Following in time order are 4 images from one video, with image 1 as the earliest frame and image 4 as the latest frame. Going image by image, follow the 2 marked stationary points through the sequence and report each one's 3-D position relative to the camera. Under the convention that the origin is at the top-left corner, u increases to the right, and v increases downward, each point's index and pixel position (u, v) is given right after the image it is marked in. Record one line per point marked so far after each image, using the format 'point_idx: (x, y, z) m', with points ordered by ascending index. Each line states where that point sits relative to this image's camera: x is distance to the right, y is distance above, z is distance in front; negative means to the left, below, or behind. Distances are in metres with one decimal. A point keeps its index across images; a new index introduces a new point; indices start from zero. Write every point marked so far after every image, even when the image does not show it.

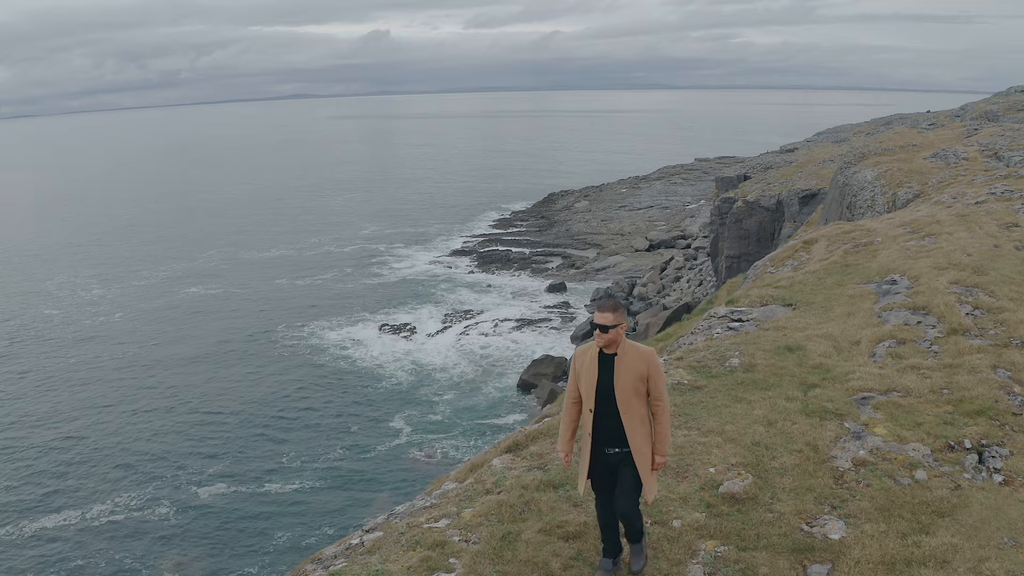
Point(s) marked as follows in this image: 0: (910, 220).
0: (+10.9, +2.1, +17.7) m
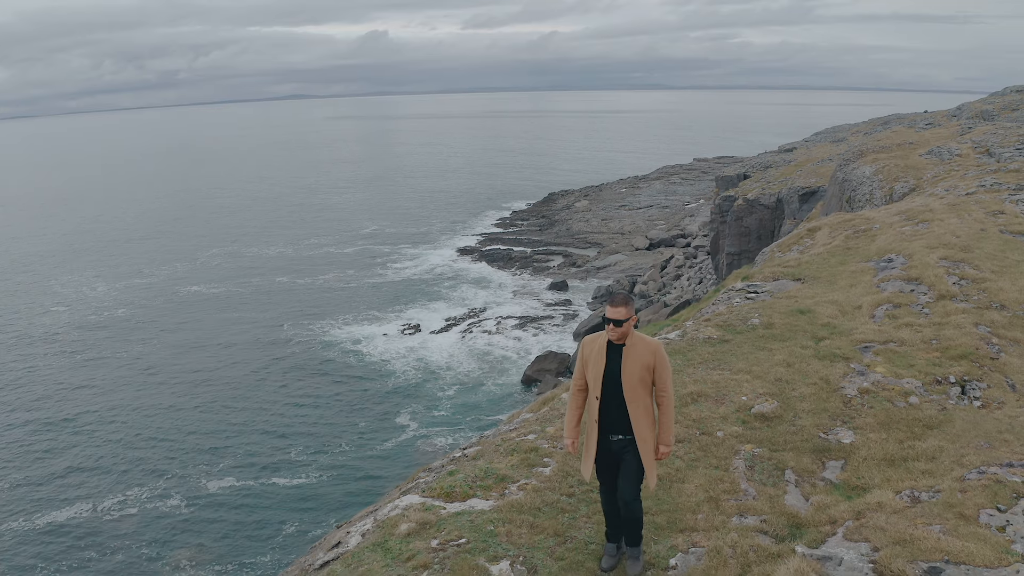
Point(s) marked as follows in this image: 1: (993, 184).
0: (+11.3, +2.3, +18.5) m
1: (+14.5, +3.2, +19.5) m
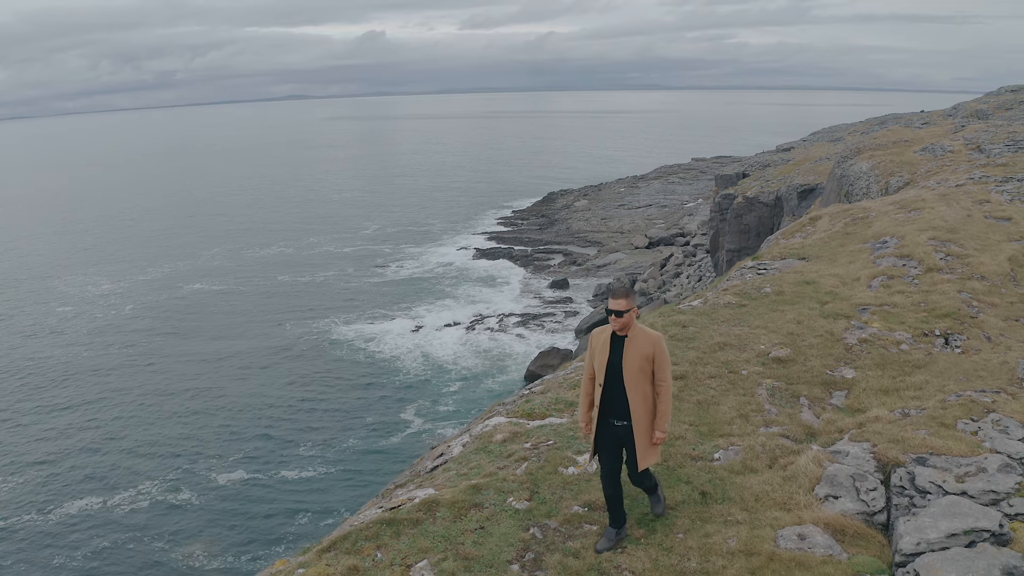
0: (+11.6, +2.6, +19.2) m
1: (+14.8, +3.4, +20.3) m
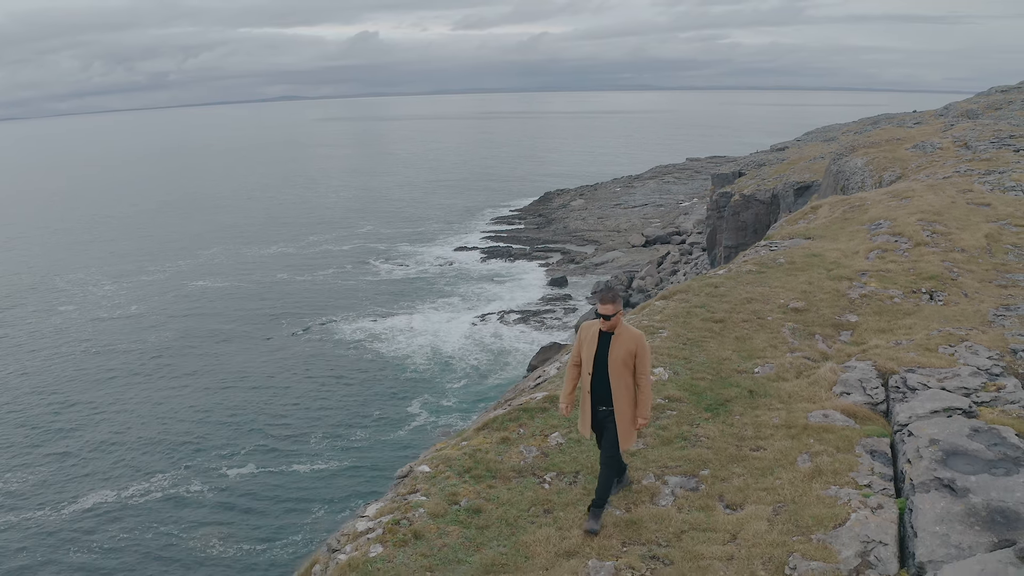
0: (+12.1, +2.9, +20.4) m
1: (+15.2, +3.8, +21.4) m
